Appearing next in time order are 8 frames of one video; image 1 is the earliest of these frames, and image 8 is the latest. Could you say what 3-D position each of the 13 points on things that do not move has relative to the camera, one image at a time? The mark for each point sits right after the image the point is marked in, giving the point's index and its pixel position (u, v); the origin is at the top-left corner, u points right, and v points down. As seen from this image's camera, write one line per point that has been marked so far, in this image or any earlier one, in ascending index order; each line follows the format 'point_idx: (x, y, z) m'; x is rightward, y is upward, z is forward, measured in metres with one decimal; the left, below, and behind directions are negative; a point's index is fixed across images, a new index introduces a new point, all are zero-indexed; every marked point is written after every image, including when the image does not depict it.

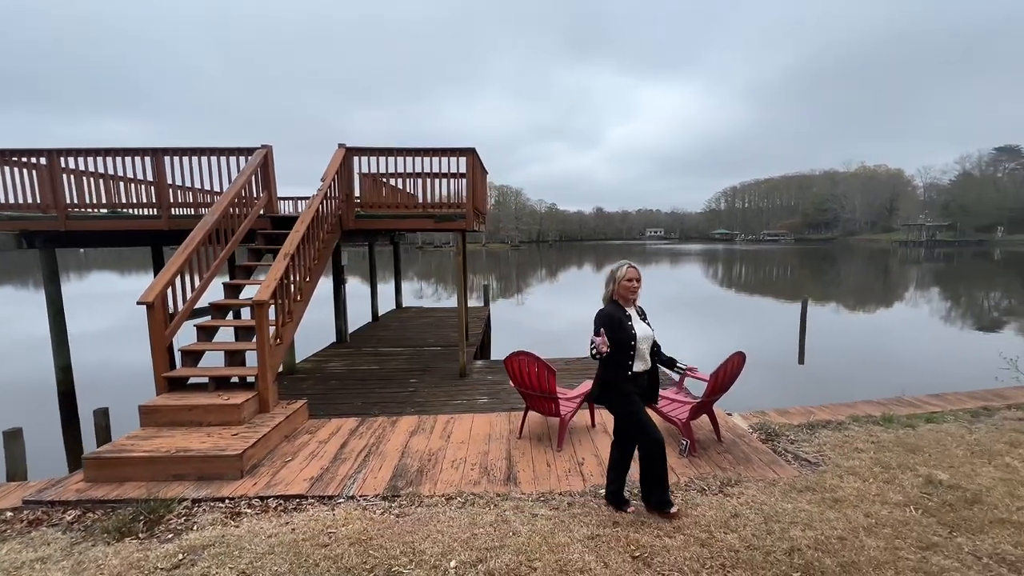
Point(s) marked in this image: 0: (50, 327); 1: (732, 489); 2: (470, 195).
0: (-7.2, -0.6, +7.0) m
1: (+1.6, -1.5, +3.3) m
2: (-0.6, +1.4, +6.6) m
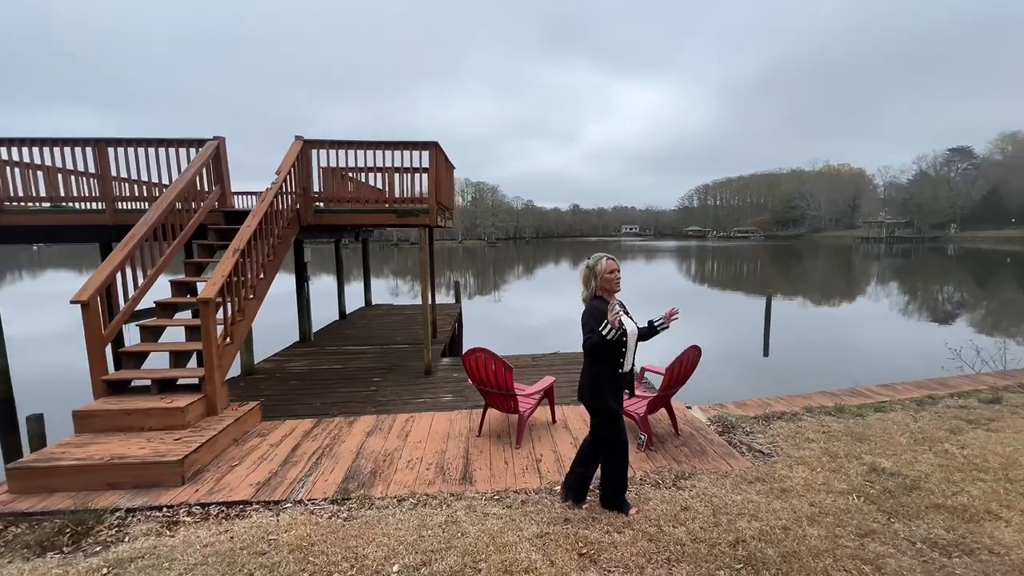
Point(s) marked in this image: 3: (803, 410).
0: (-7.7, -0.6, +6.5) m
1: (+1.3, -1.4, +3.3) m
2: (-1.1, +1.4, +6.5) m
3: (+3.1, -1.3, +4.8) m
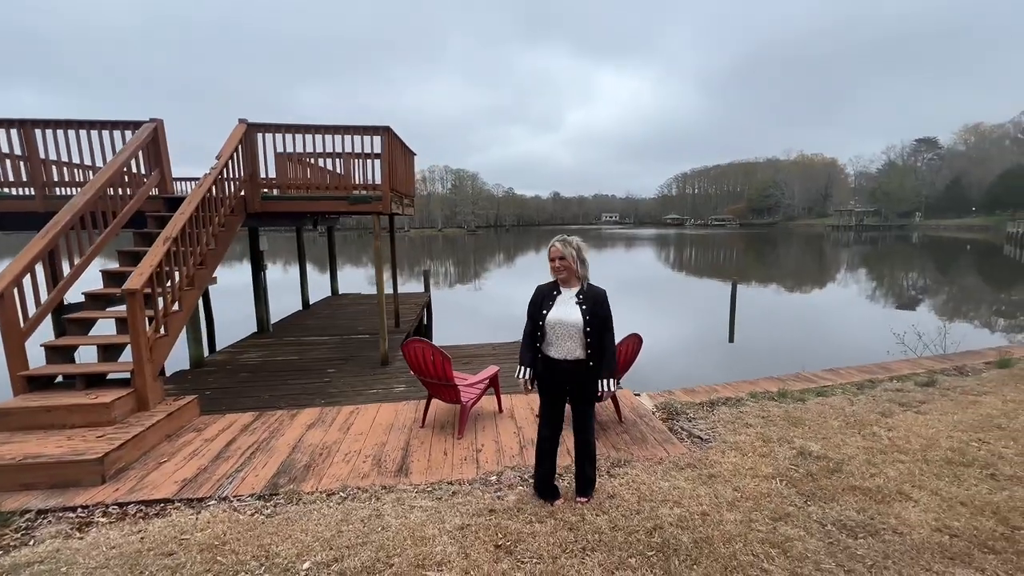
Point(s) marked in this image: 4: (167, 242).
0: (-8.3, -0.5, +6.2) m
1: (+0.8, -1.3, +3.3) m
2: (-1.8, +1.6, +6.4) m
3: (+2.6, -1.2, +4.9) m
4: (-3.4, +0.5, +4.4) m
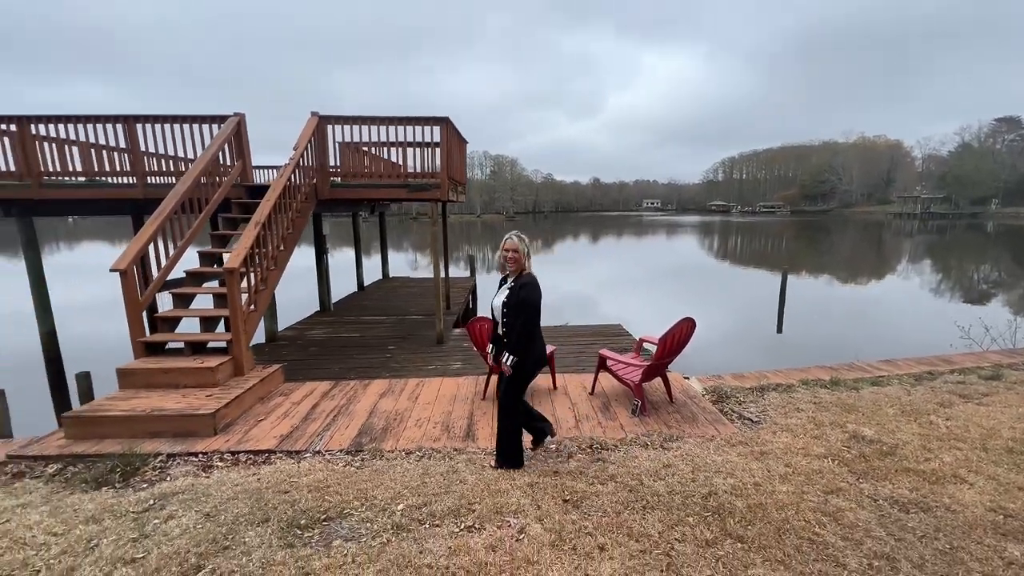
0: (-7.6, -0.1, +7.1) m
1: (+1.3, -1.2, +3.5) m
2: (-1.0, +1.8, +6.7) m
3: (+3.2, -1.0, +4.9) m
4: (-2.8, +0.7, +4.9) m
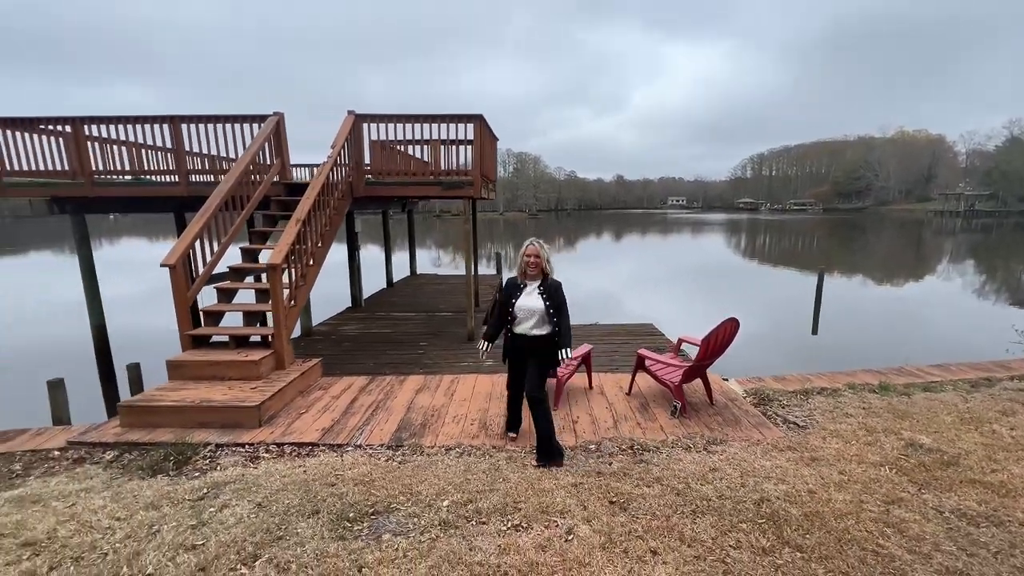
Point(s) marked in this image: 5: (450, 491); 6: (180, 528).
0: (-7.1, 0.0, +7.4) m
1: (+1.6, -1.2, +3.4) m
2: (-0.5, +1.9, +6.7) m
3: (+3.5, -1.0, +4.7) m
4: (-2.4, +0.7, +5.0) m
5: (-0.4, -1.3, +2.8) m
6: (-1.8, -1.3, +2.4) m
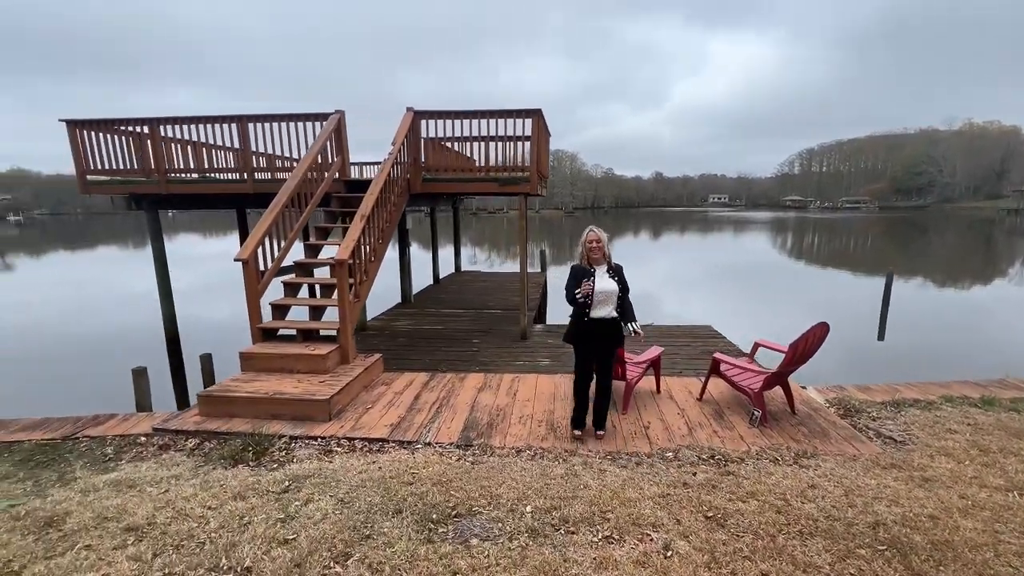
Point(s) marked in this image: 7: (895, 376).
0: (-6.2, +0.1, +7.8) m
1: (+2.1, -1.2, +3.2) m
2: (+0.3, +1.9, +6.6) m
3: (+4.2, -1.1, +4.3) m
4: (-1.7, +0.8, +5.0) m
5: (+0.1, -1.3, +2.7) m
6: (-1.3, -1.3, +2.4) m
7: (+7.2, -1.7, +8.4) m
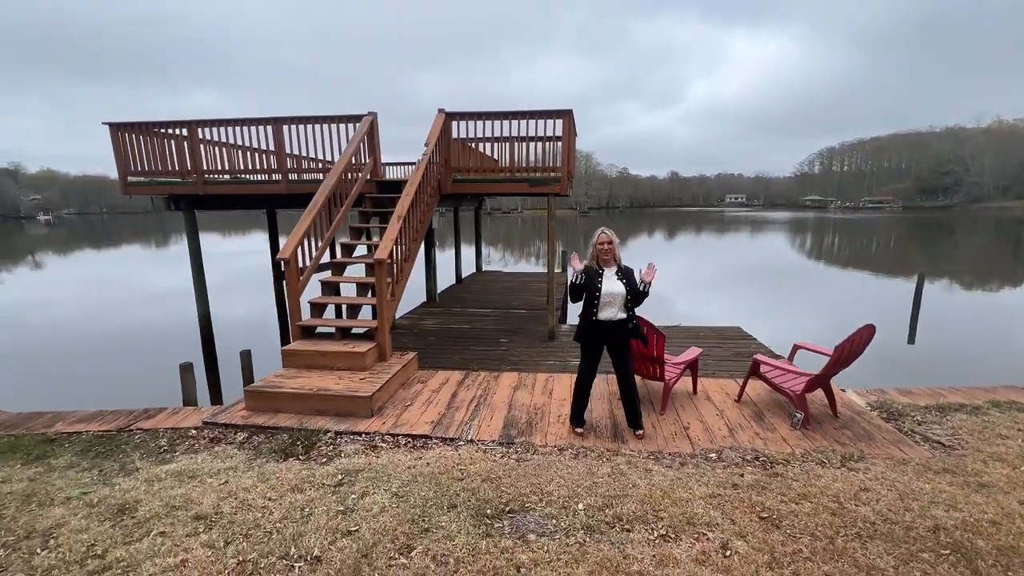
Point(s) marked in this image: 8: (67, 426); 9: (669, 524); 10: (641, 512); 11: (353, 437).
0: (-5.7, +0.1, +8.0) m
1: (+2.4, -1.2, +3.2) m
2: (+0.8, +1.9, +6.6) m
3: (+4.5, -1.1, +4.3) m
4: (-1.3, +0.8, +5.1) m
5: (+0.4, -1.3, +2.7) m
6: (-1.0, -1.3, +2.5) m
7: (+7.7, -1.7, +8.2) m
8: (-4.1, -1.3, +4.1) m
9: (+0.9, -1.3, +2.4) m
10: (+0.7, -1.3, +2.5) m
11: (-1.3, -1.2, +3.7) m
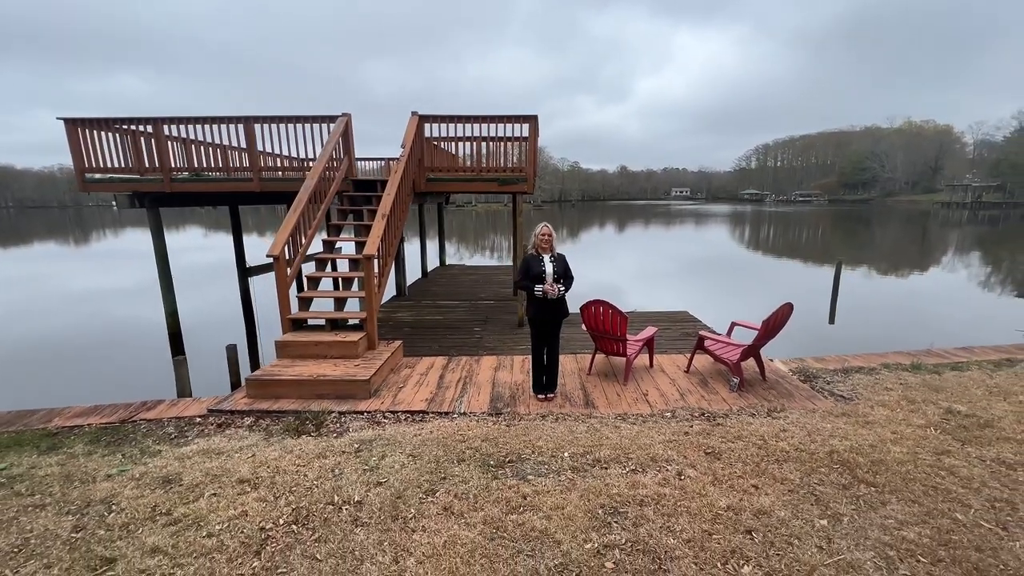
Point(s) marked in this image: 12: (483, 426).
0: (-6.2, +0.2, +7.9) m
1: (+2.4, -1.1, +4.0) m
2: (+0.3, +2.1, +7.1) m
3: (+4.3, -0.9, +5.2) m
4: (-1.6, +0.9, +5.5) m
5: (+0.4, -1.2, +3.3) m
6: (-1.0, -1.2, +3.0) m
7: (+7.1, -1.4, +9.5) m
8: (-4.2, -1.3, +4.2) m
9: (+0.9, -1.2, +3.1) m
10: (+0.7, -1.2, +3.2) m
11: (-1.5, -1.2, +4.1) m
12: (-0.3, -1.2, +3.8) m
